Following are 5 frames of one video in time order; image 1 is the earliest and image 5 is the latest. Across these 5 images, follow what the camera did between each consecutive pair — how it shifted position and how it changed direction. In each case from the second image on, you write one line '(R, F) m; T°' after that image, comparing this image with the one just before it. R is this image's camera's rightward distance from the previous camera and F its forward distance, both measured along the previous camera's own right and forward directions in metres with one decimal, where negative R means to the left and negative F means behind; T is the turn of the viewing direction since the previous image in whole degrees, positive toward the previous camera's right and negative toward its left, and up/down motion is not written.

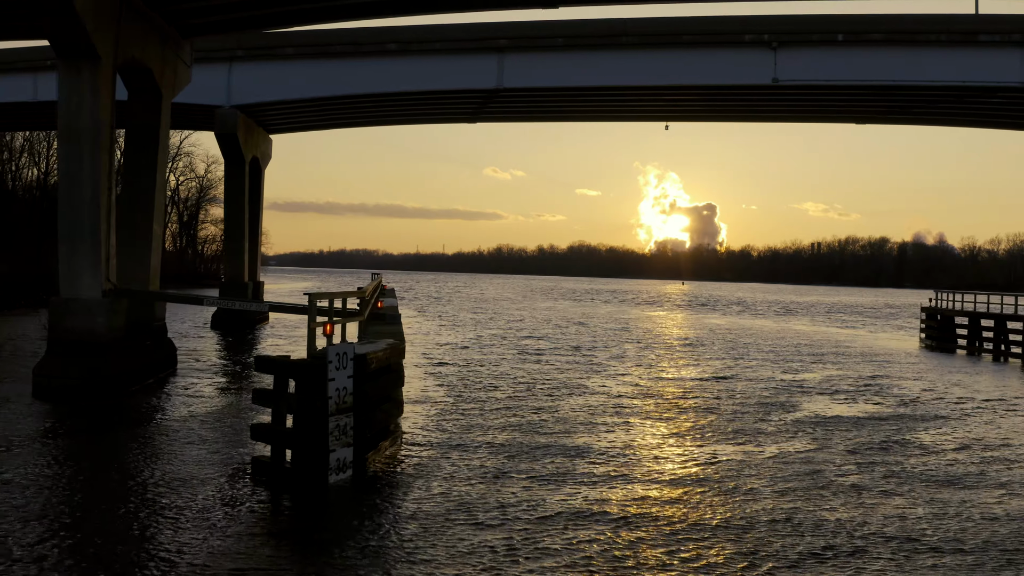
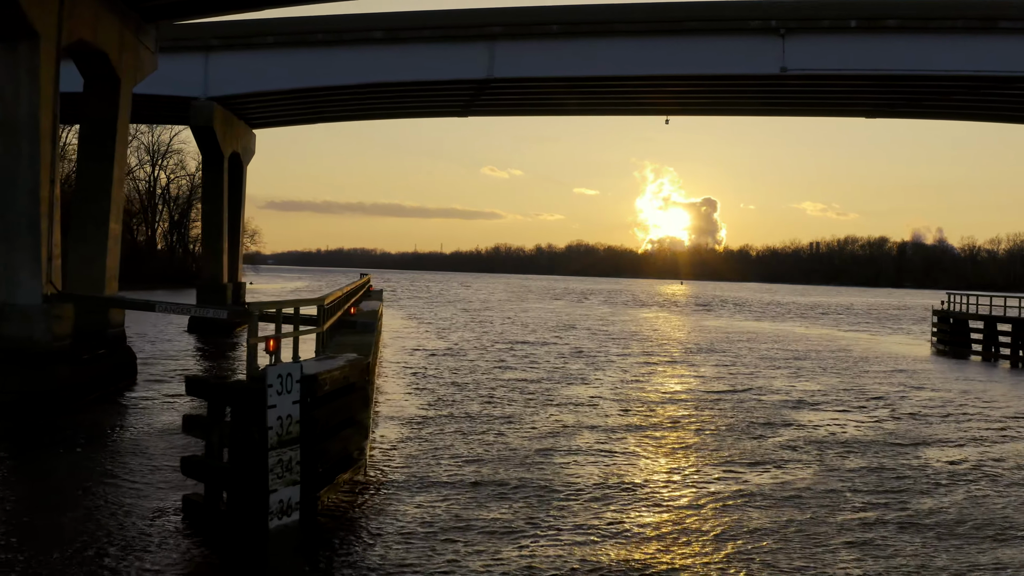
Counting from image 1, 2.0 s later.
(+0.2, +1.5) m; 0°
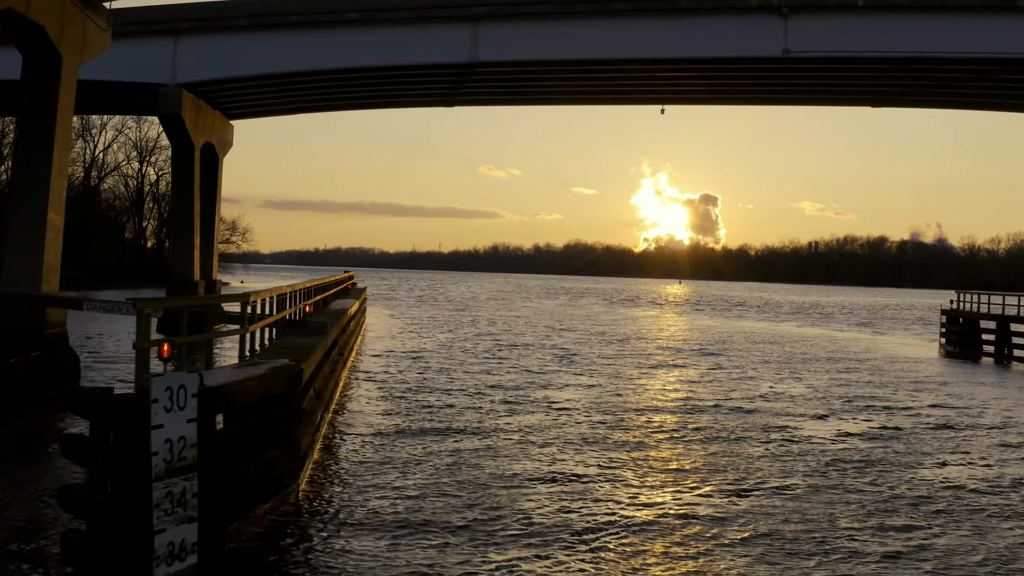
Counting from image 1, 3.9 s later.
(+0.4, +1.5) m; 0°
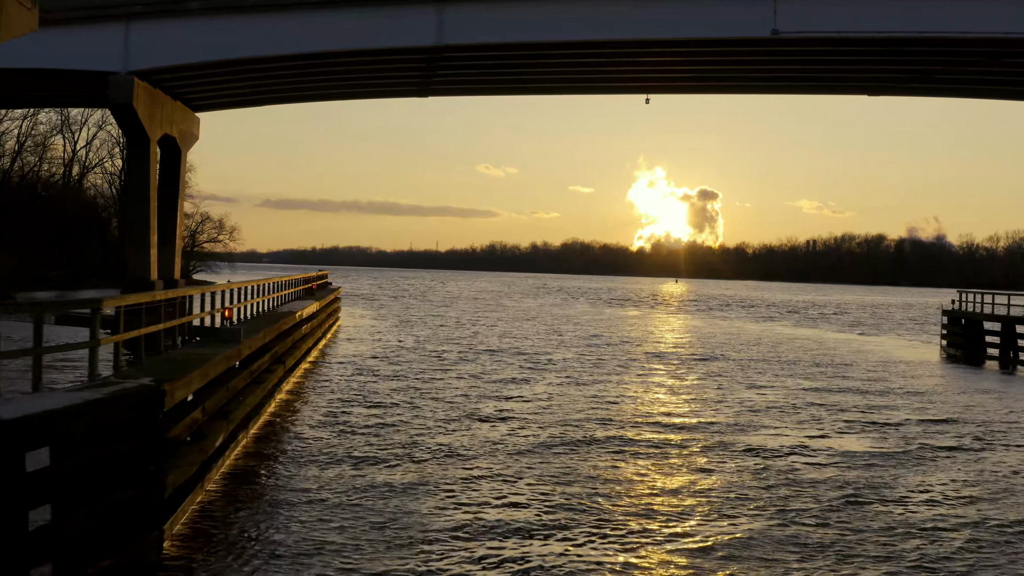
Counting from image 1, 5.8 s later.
(+0.7, +1.6) m; 0°
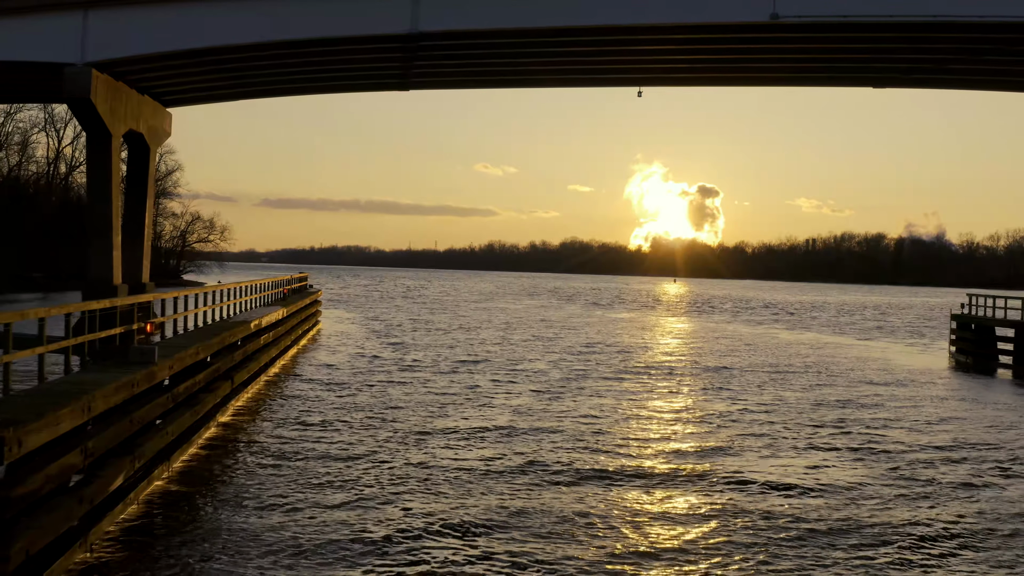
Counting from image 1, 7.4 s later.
(+0.5, +1.5) m; 0°
